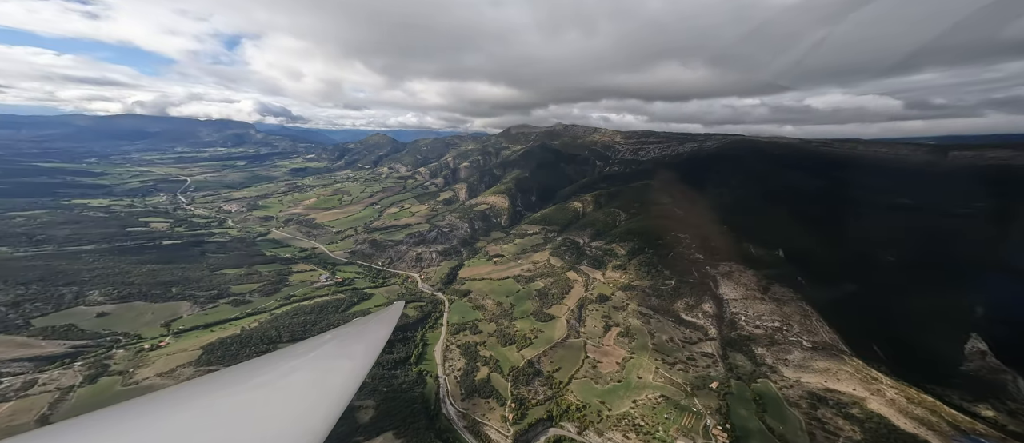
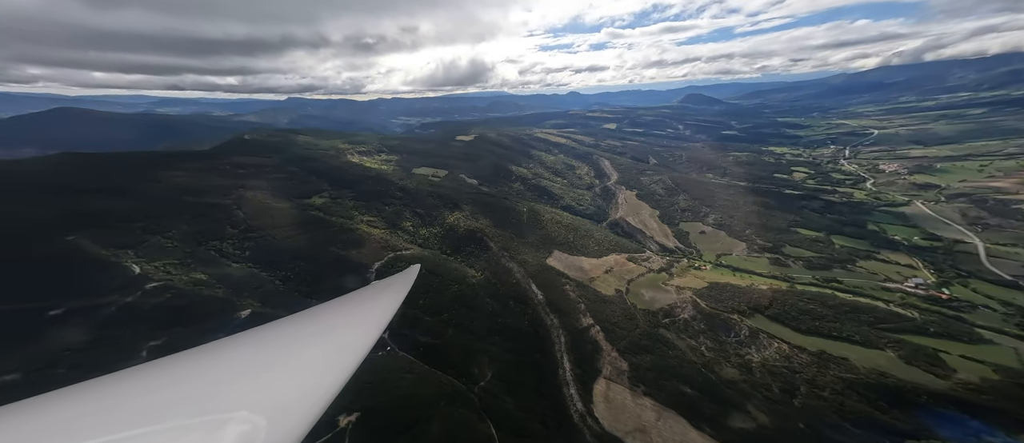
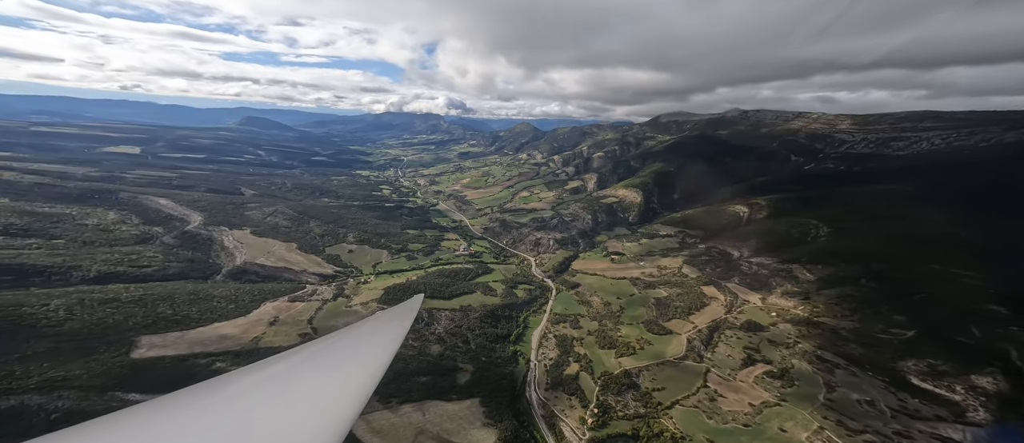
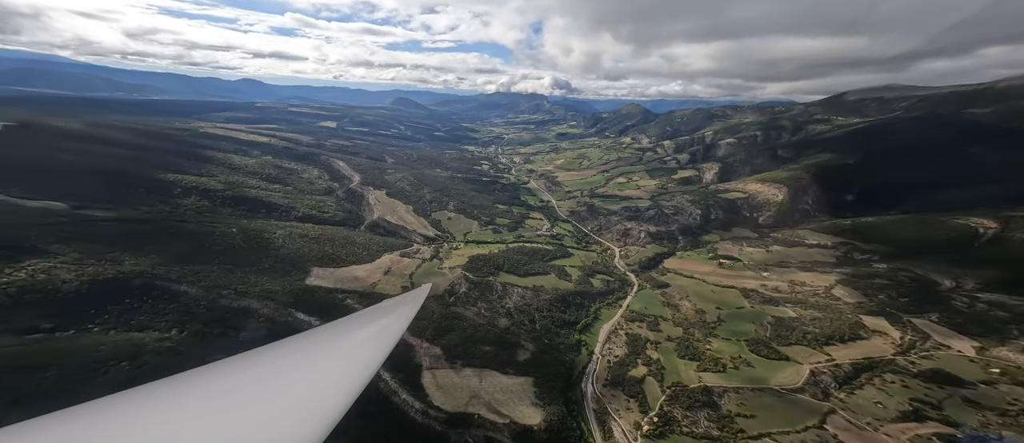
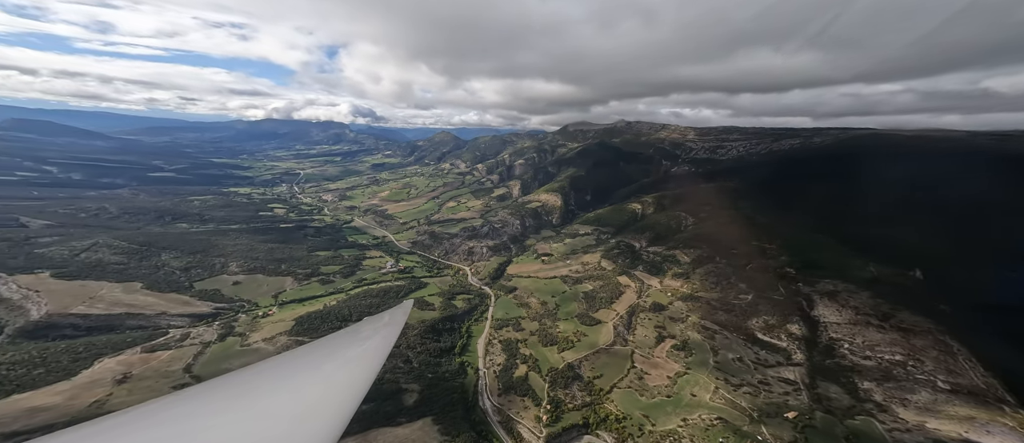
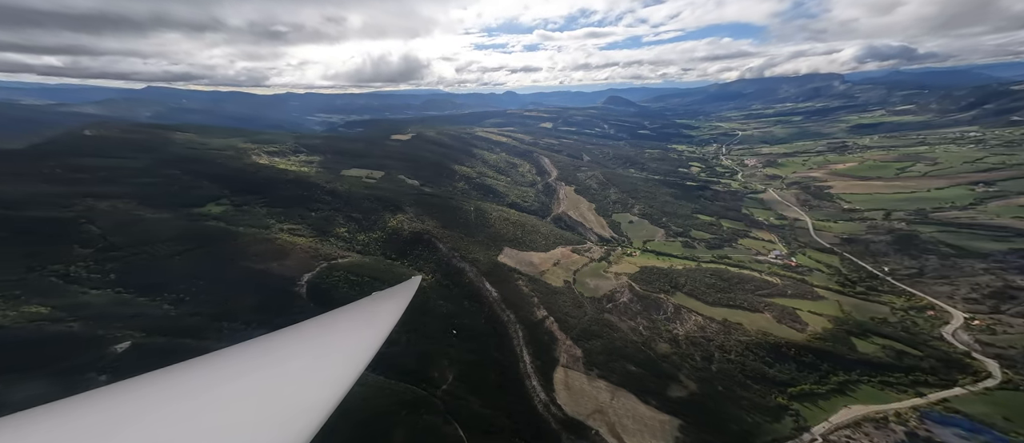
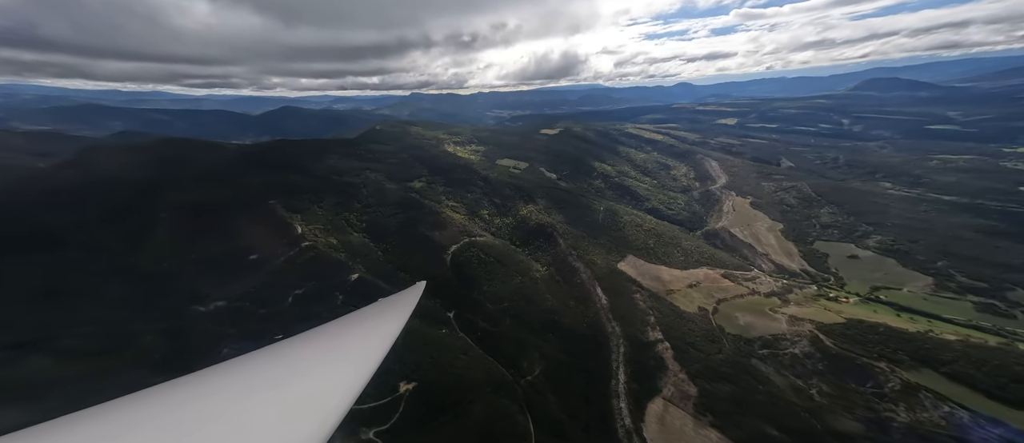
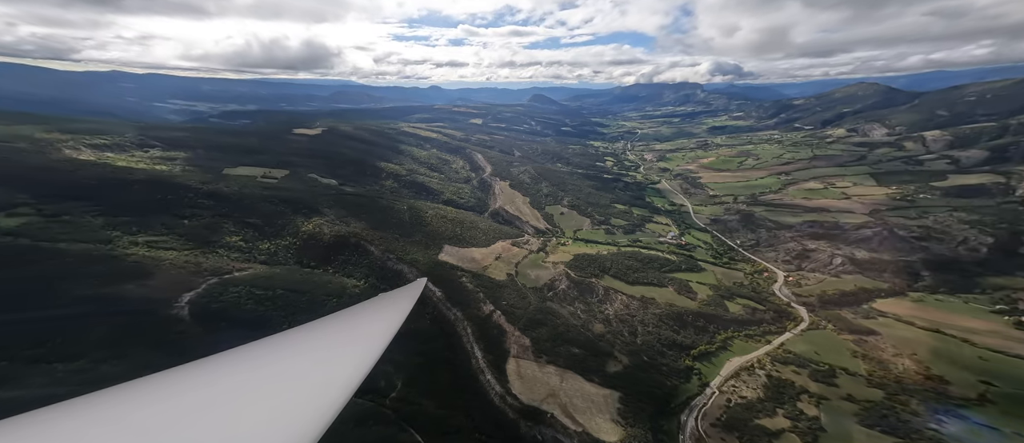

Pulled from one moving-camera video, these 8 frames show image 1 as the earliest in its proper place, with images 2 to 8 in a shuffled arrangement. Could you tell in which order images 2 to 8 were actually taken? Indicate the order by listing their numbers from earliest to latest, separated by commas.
5, 3, 4, 8, 6, 2, 7
